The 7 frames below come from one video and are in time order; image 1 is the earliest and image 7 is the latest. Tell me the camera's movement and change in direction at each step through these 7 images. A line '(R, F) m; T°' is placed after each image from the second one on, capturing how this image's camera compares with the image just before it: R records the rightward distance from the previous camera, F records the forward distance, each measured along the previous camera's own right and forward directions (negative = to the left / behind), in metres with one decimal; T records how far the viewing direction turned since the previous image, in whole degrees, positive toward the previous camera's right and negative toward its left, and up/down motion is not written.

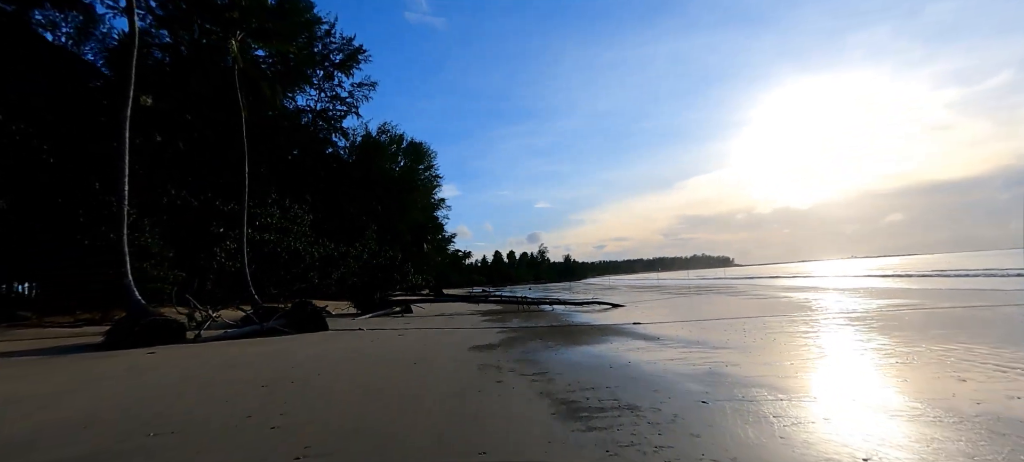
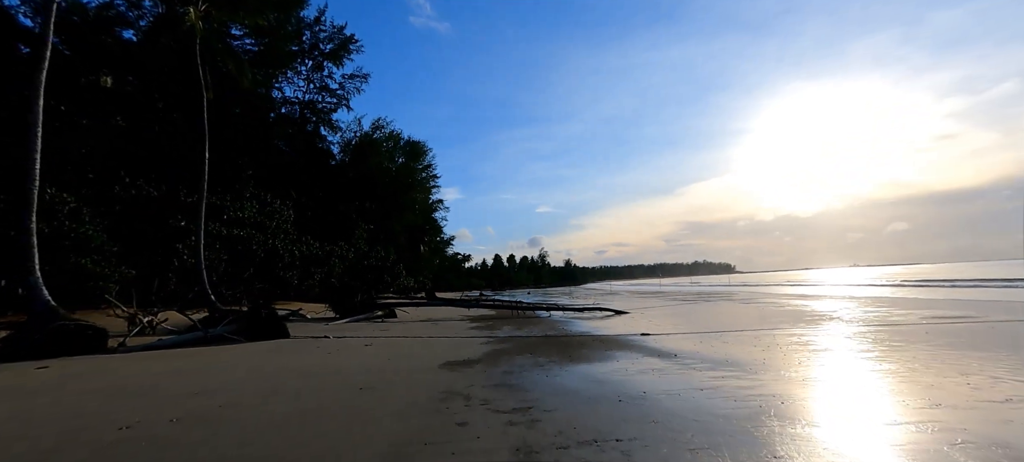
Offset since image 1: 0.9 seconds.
(+0.3, +1.6) m; 0°
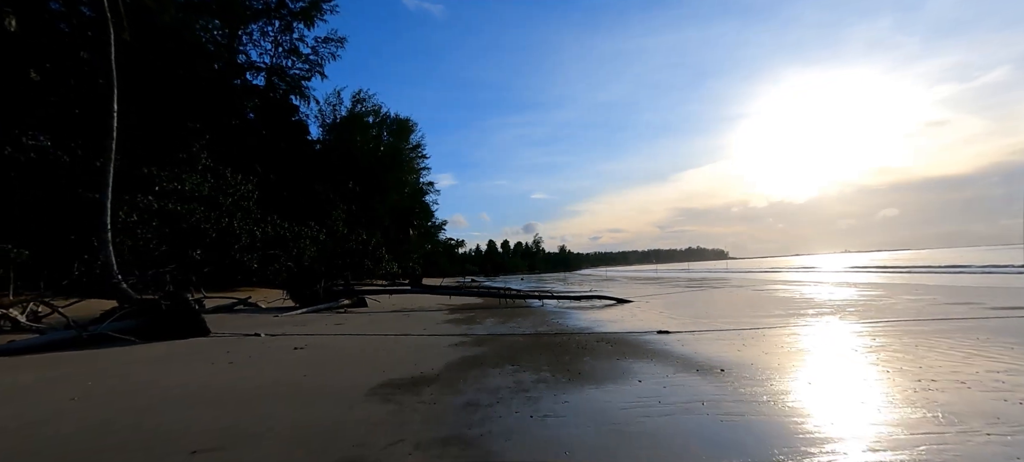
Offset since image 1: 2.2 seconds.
(+0.2, +2.3) m; +1°
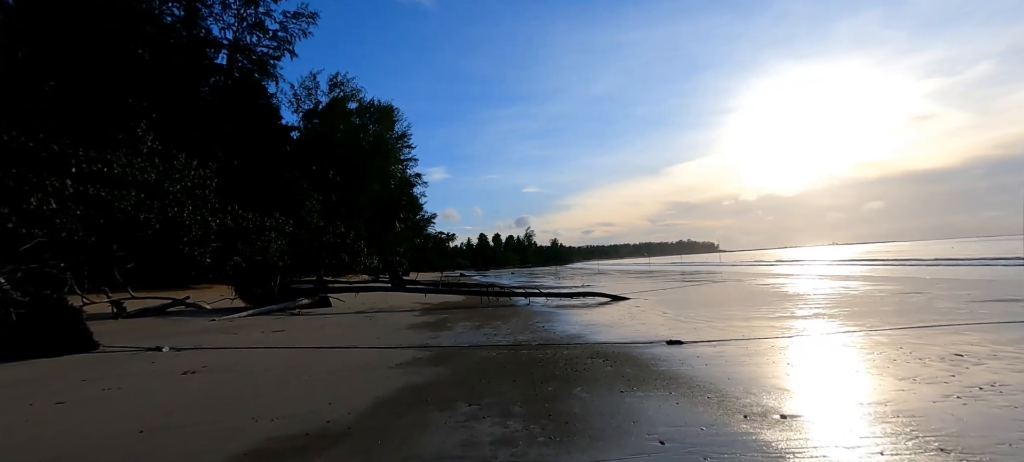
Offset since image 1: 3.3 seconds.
(+0.3, +1.7) m; +1°
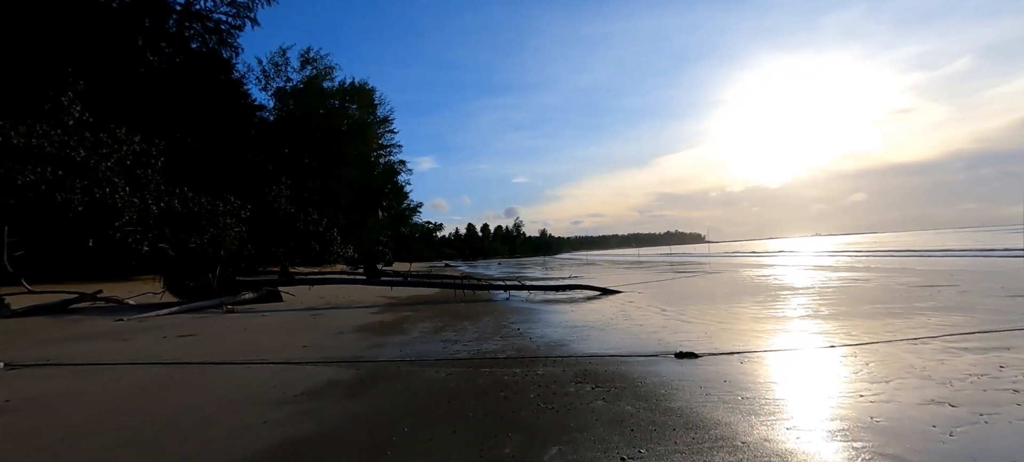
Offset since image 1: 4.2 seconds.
(+0.3, +1.7) m; +1°
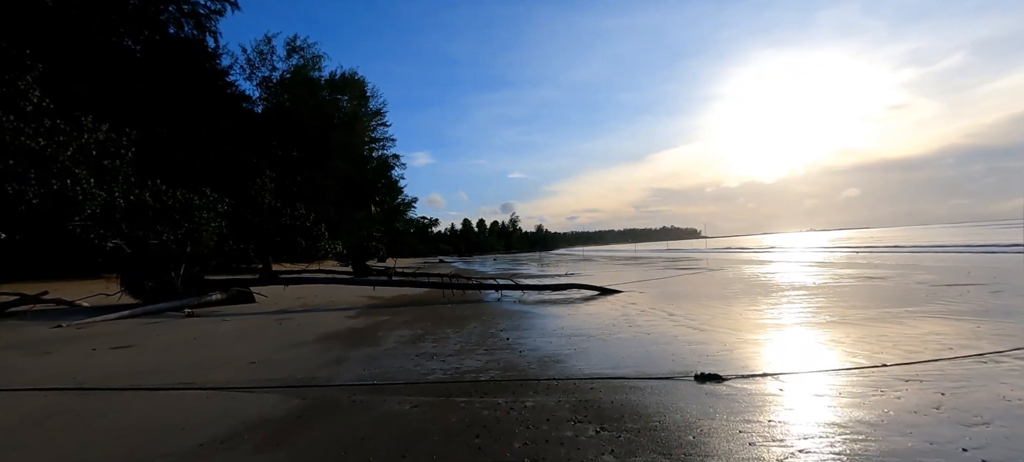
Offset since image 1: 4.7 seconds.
(+0.1, +0.9) m; 0°
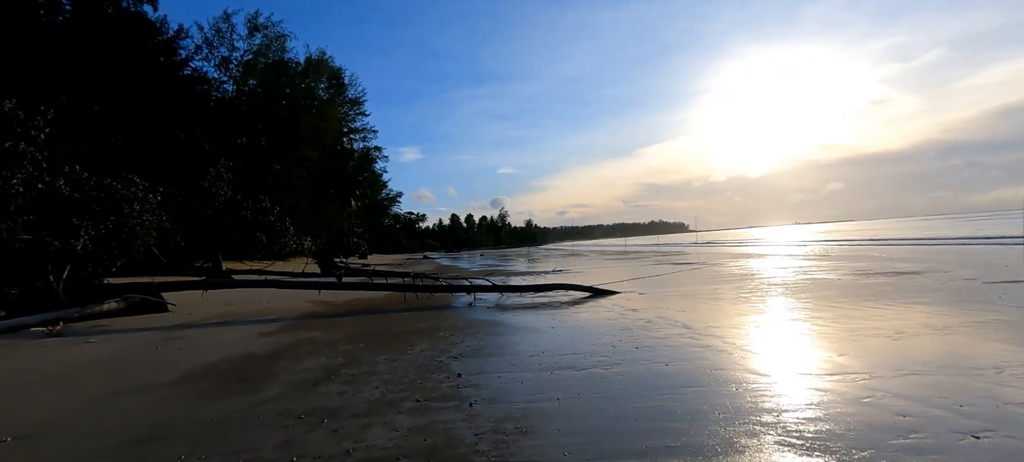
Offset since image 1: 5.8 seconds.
(+0.3, +2.0) m; +1°
